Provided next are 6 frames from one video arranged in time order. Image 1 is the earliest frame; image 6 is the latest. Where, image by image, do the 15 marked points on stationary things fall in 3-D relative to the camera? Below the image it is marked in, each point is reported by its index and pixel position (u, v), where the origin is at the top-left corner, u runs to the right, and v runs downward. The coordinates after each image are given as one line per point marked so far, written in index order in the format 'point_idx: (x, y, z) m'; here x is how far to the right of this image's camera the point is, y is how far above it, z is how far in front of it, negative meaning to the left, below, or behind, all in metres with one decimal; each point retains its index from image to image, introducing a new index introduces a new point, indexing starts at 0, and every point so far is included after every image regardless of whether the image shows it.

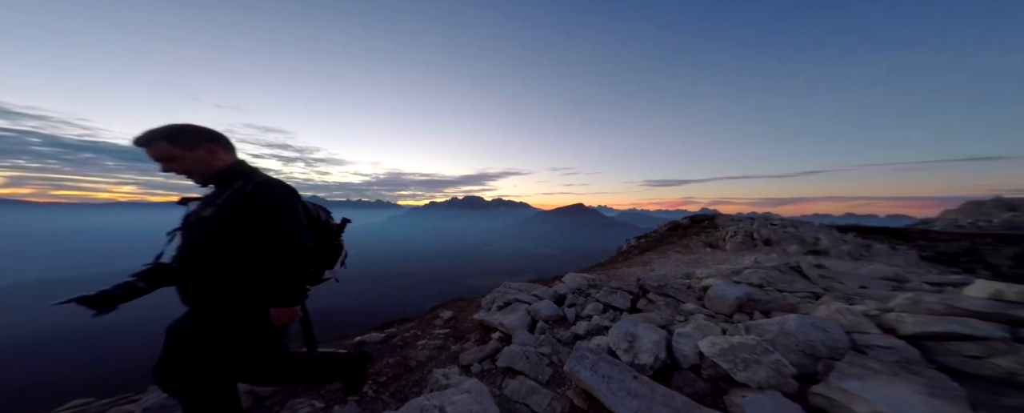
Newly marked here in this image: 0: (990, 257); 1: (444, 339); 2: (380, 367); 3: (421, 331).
0: (+20.7, -2.2, +11.6) m
1: (-1.7, -3.8, +8.3) m
2: (-3.4, -4.1, +7.3) m
3: (-2.7, -3.9, +9.2) m
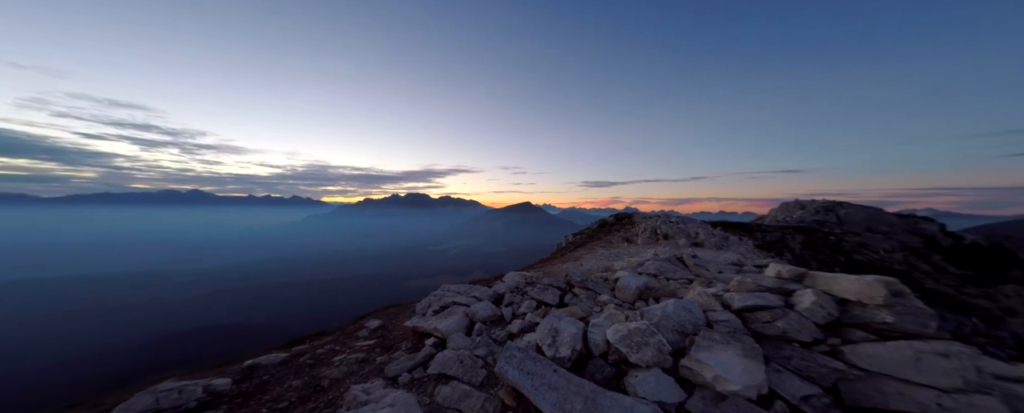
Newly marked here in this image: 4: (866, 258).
0: (+16.8, -2.3, +16.3) m
1: (-4.1, -4.1, +7.7) m
2: (-5.5, -4.4, +6.2) m
3: (-5.3, -4.2, +8.3) m
4: (+19.5, -2.9, +15.3) m
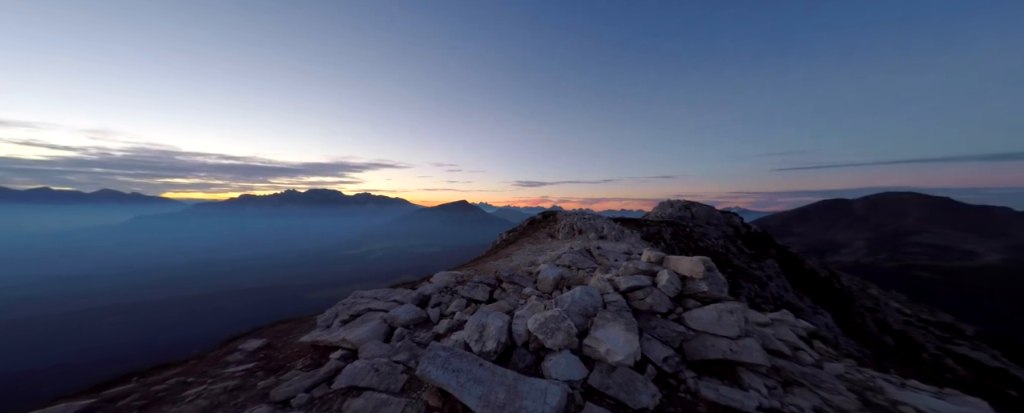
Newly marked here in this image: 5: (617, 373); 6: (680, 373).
0: (+11.5, -2.2, +20.1) m
1: (-6.4, -4.0, +6.3) m
2: (-7.4, -4.4, +4.6) m
3: (-7.7, -4.1, +6.6) m
4: (+14.3, -2.8, +19.8) m
5: (+1.4, -2.1, +3.5) m
6: (+2.3, -2.3, +3.7) m
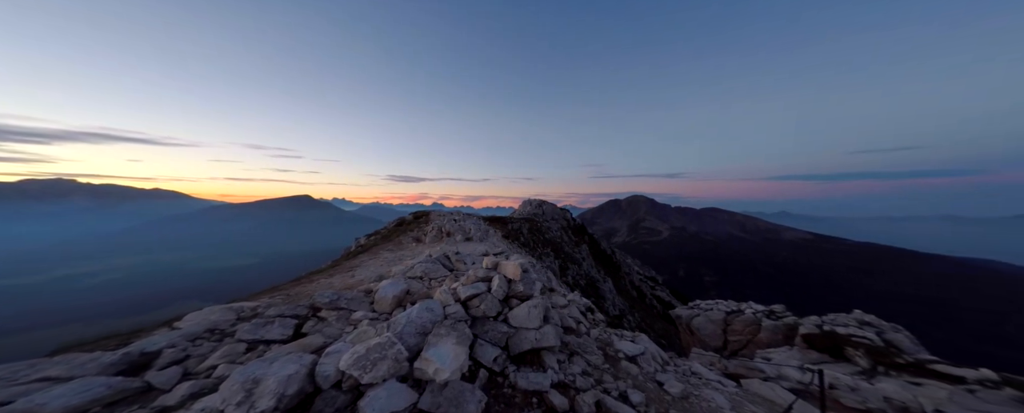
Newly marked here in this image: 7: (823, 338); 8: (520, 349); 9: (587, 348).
0: (+0.8, -2.2, +23.0) m
1: (-9.0, -4.4, +2.7) m
2: (-9.1, -4.8, +0.6) m
3: (-10.3, -4.6, +2.3) m
4: (+3.5, -2.8, +24.0) m
5: (-0.9, -2.4, +3.6) m
6: (-0.1, -2.5, +4.1) m
7: (+11.0, -5.1, +10.8) m
8: (+0.1, -2.4, +4.5) m
9: (+1.5, -2.8, +5.3) m
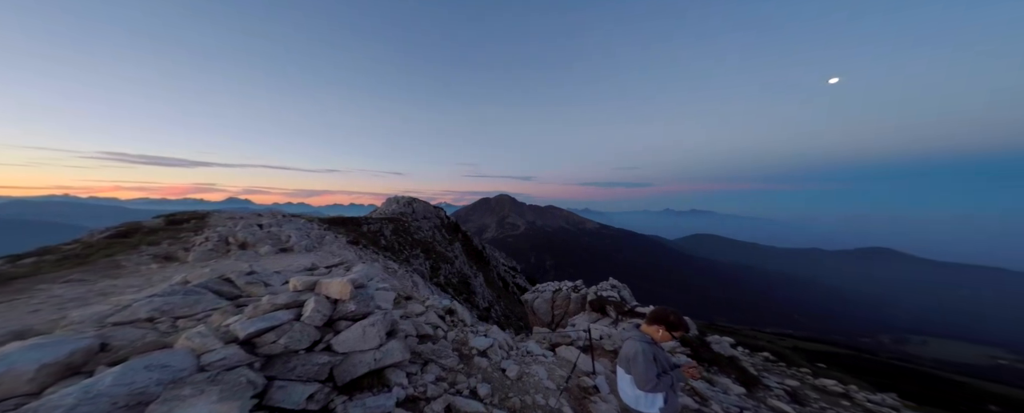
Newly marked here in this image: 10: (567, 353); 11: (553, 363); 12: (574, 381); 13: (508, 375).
0: (-9.6, -2.0, +20.7) m
1: (-9.6, -4.4, -1.9) m
2: (-8.8, -4.8, -3.7) m
3: (-10.6, -4.5, -2.7) m
4: (-7.7, -2.6, +22.8) m
5: (-2.6, -2.4, +2.5) m
6: (-2.2, -2.4, +3.4) m
7: (+4.9, -5.1, +14.3) m
8: (-2.2, -2.3, +3.8) m
9: (-1.3, -2.8, +5.1) m
10: (+1.7, -4.0, +7.4) m
11: (+1.1, -3.7, +6.5) m
12: (+1.5, -3.8, +5.9) m
13: (0.0, -3.3, +5.3) m
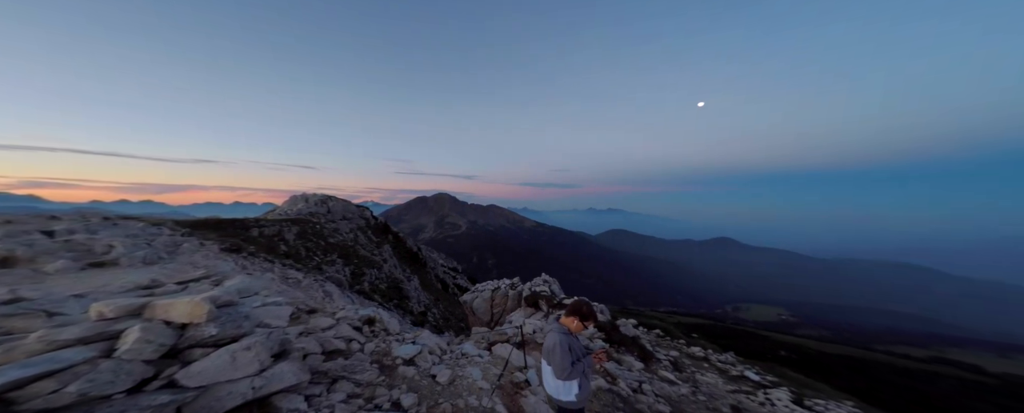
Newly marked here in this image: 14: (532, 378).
0: (-14.4, -2.0, +17.7) m
1: (-9.1, -4.4, -4.2) m
2: (-7.8, -4.8, -5.8) m
3: (-9.8, -4.6, -5.3) m
4: (-13.1, -2.5, +20.2) m
5: (-3.4, -2.3, +1.7) m
6: (-3.1, -2.4, +2.6) m
7: (+1.2, -5.0, +14.9) m
8: (-3.2, -2.3, +3.0) m
9: (-2.7, -2.7, +4.6) m
10: (-0.3, -4.0, +7.4) m
11: (-0.6, -3.7, +6.4) m
12: (-0.2, -3.8, +6.0) m
13: (-1.4, -3.2, +5.0) m
14: (+0.4, -3.9, +6.1) m
